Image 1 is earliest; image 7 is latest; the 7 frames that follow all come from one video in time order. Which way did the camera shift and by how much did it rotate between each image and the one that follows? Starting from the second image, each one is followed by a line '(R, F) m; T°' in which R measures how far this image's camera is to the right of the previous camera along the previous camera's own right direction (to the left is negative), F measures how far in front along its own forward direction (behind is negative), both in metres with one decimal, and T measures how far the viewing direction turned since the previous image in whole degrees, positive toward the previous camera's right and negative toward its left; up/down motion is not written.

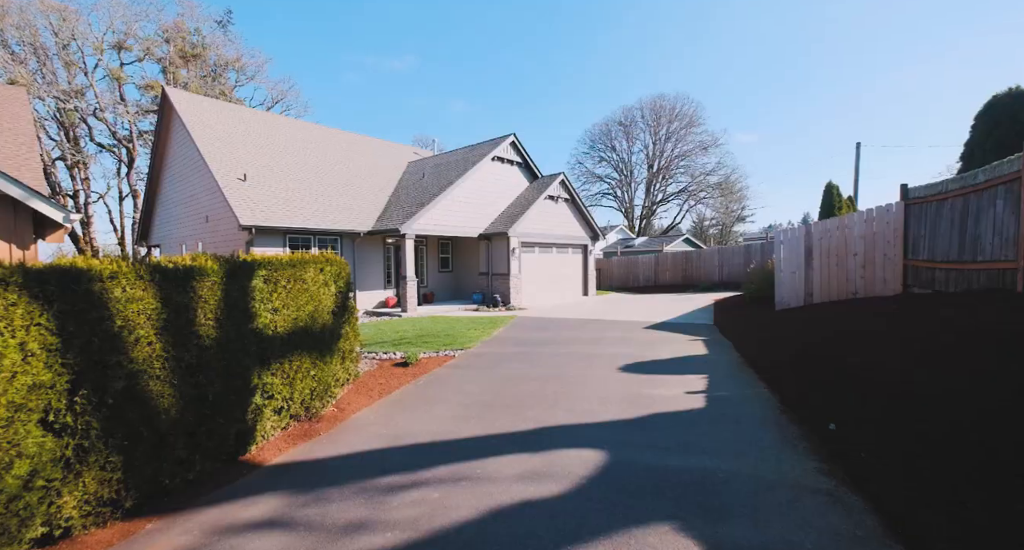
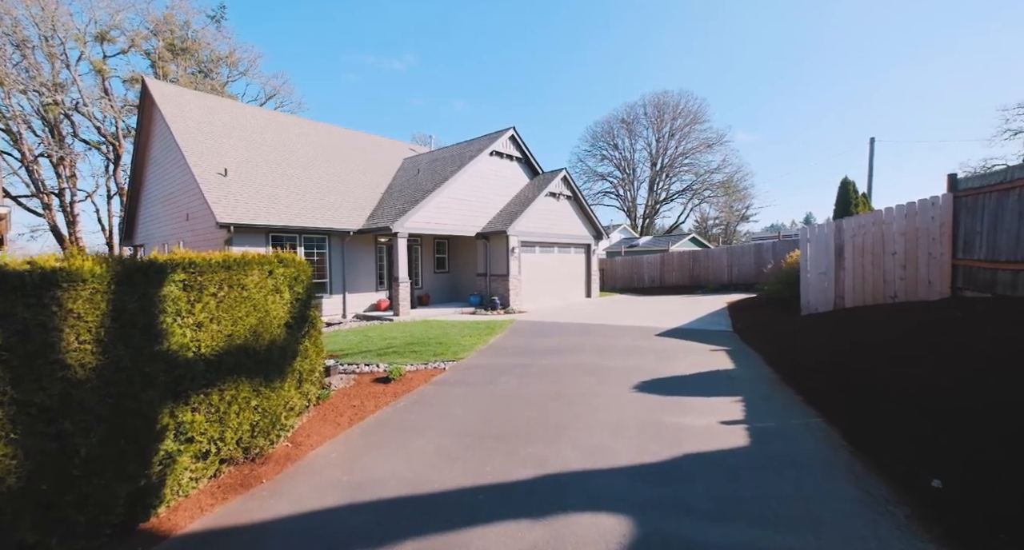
(0.0, +0.9) m; 0°
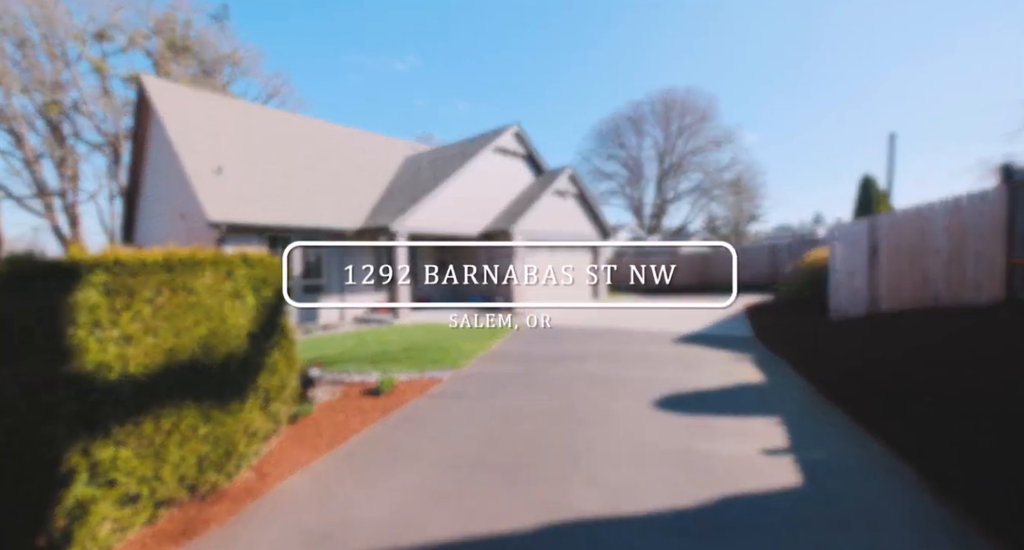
(0.0, +0.6) m; -1°
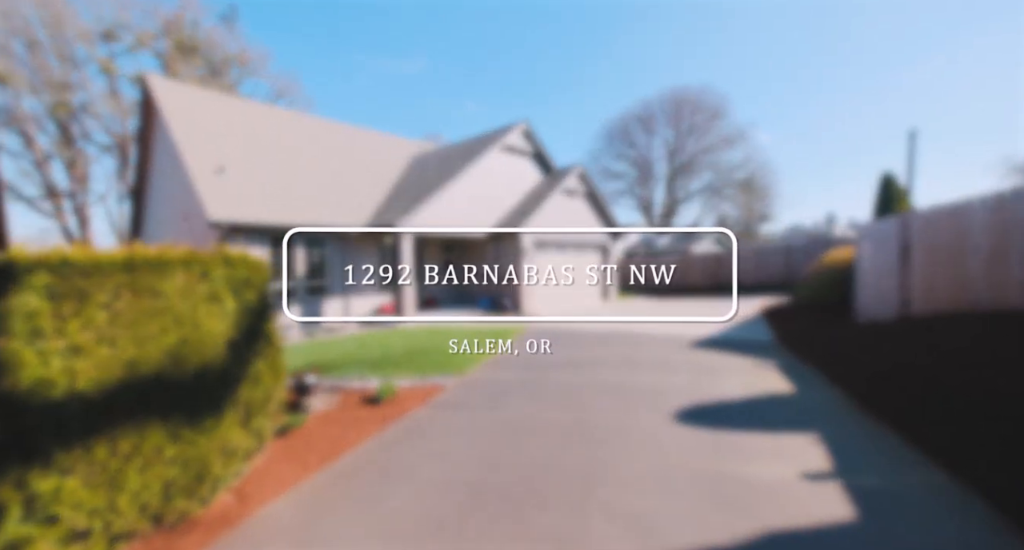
(0.0, +0.3) m; -1°
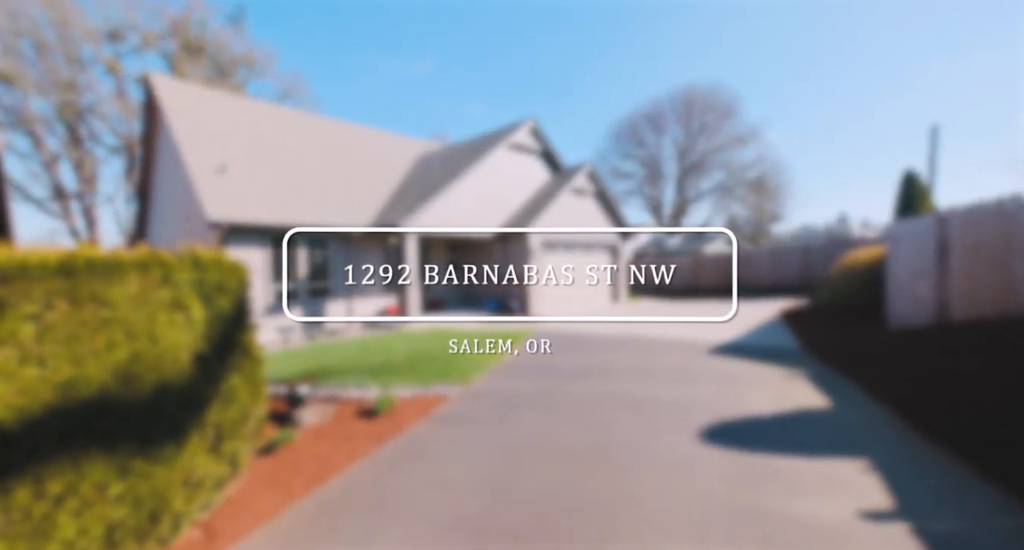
(0.0, +0.4) m; -1°
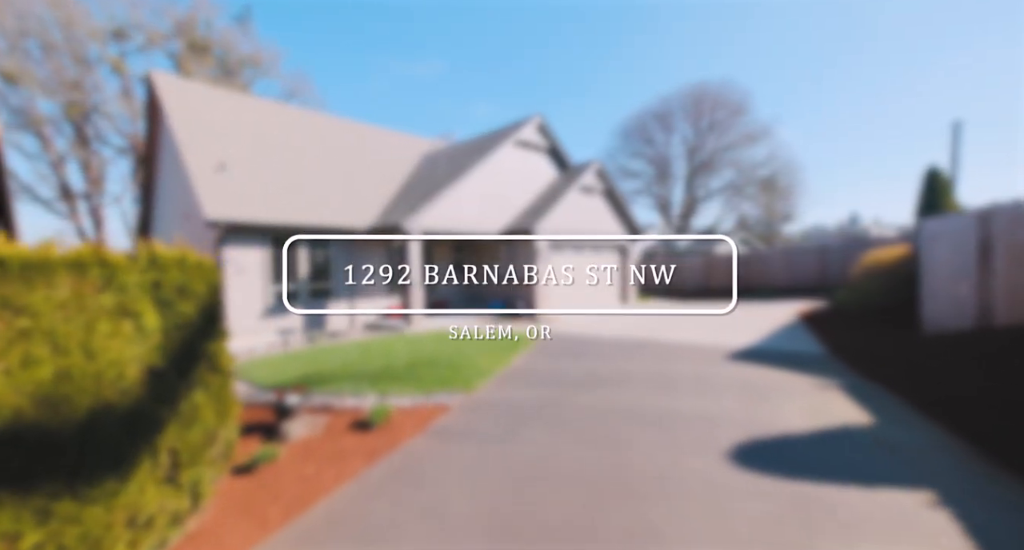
(0.0, +0.4) m; -1°
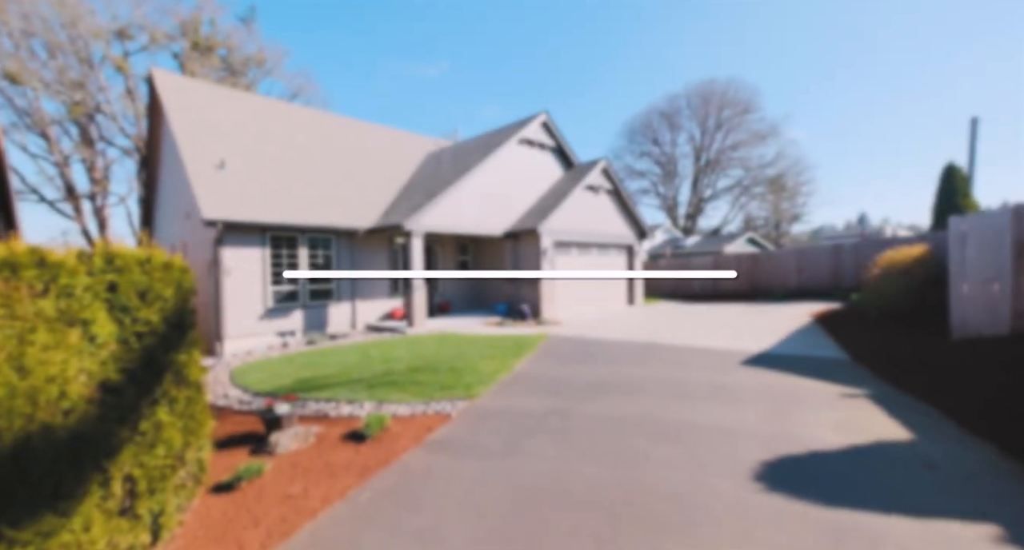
(0.0, +0.3) m; -1°
